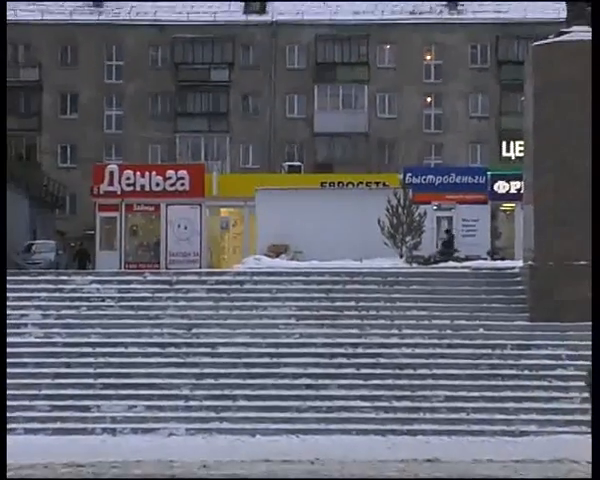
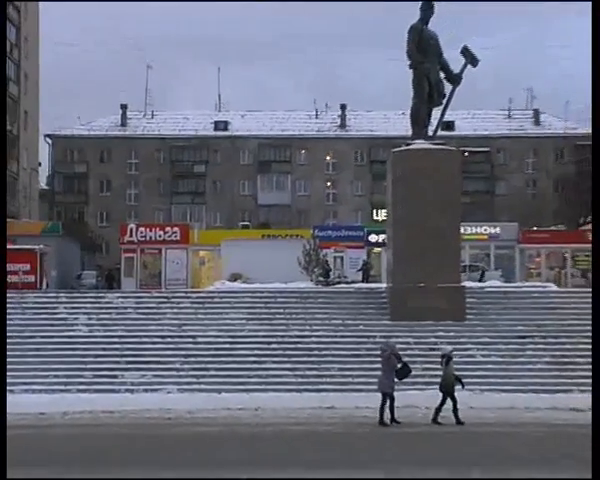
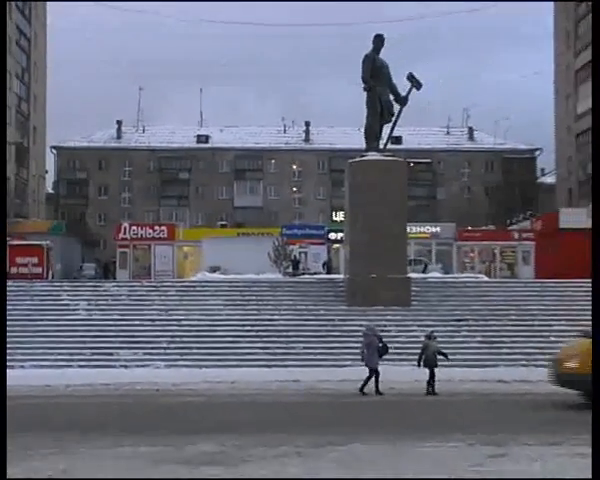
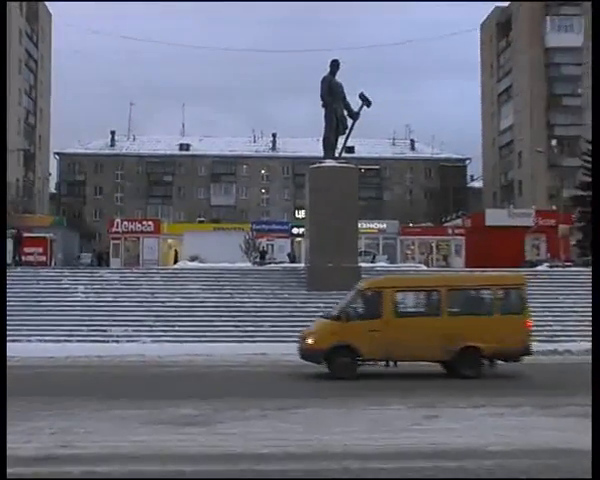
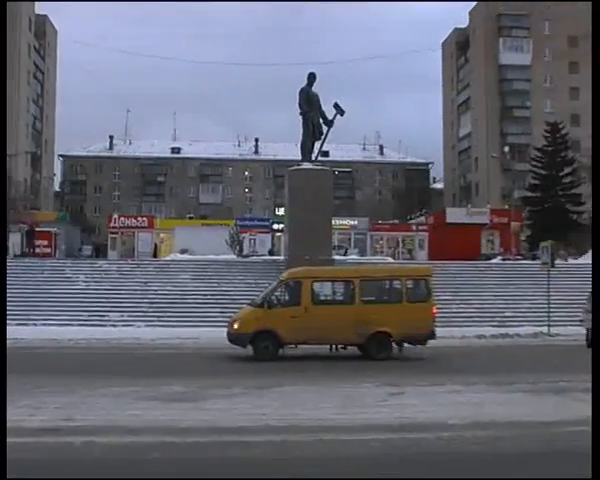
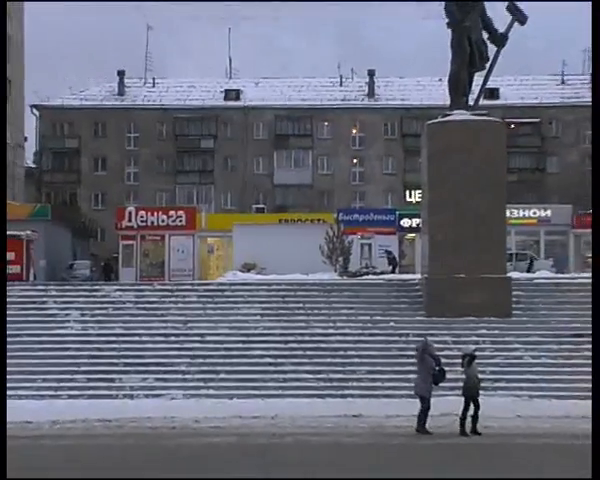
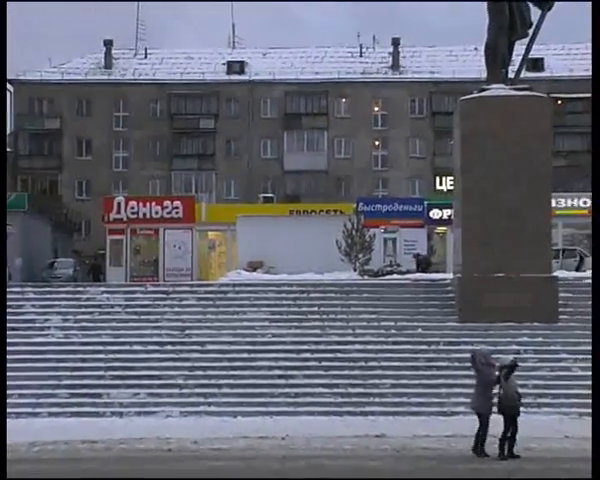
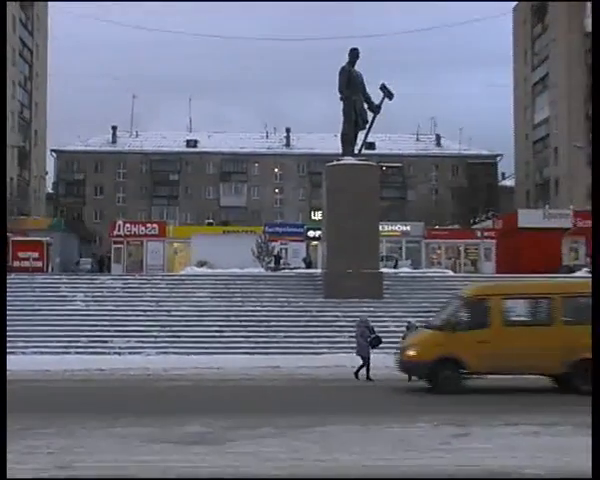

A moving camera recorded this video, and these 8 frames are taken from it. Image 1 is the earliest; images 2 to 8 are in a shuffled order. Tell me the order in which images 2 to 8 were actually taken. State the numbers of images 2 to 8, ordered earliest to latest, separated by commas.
7, 6, 2, 3, 8, 4, 5
